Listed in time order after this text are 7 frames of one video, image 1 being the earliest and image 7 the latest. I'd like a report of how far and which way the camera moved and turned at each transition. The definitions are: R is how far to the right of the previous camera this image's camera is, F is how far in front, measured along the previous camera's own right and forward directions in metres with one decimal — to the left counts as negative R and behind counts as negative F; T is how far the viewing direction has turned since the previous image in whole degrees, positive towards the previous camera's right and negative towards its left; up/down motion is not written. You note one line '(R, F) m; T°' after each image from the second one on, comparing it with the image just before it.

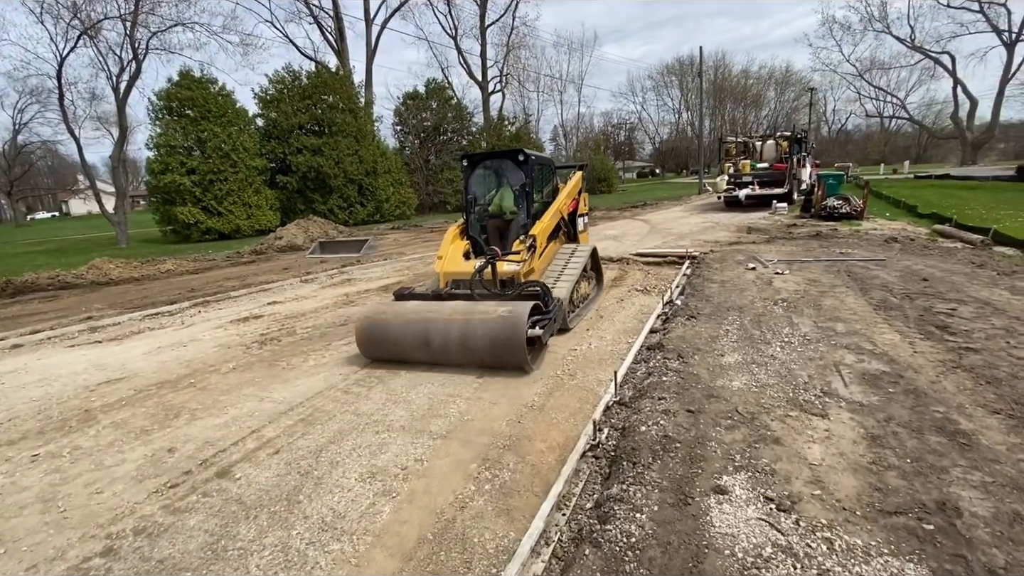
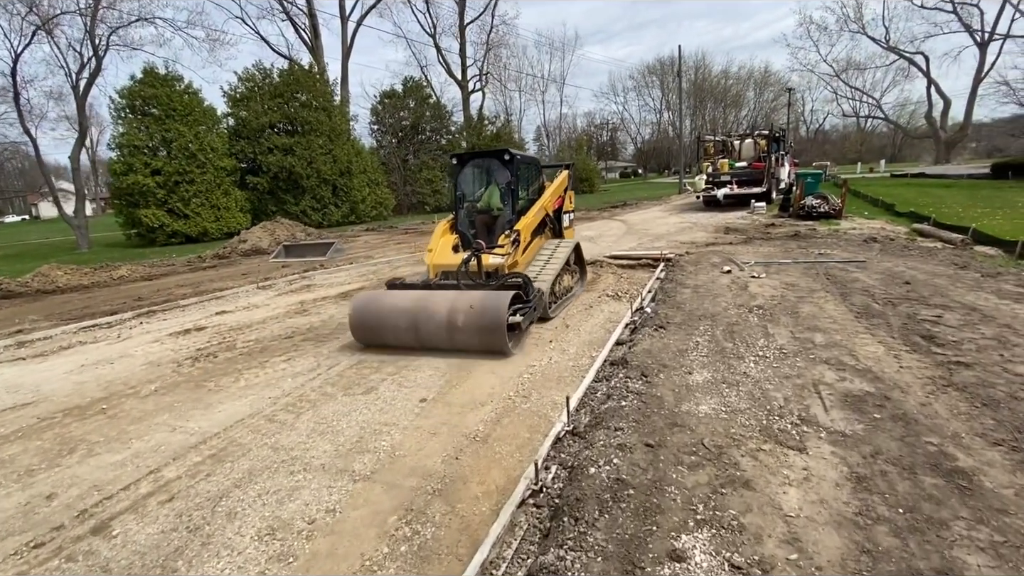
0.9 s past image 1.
(+0.4, +0.6) m; +2°
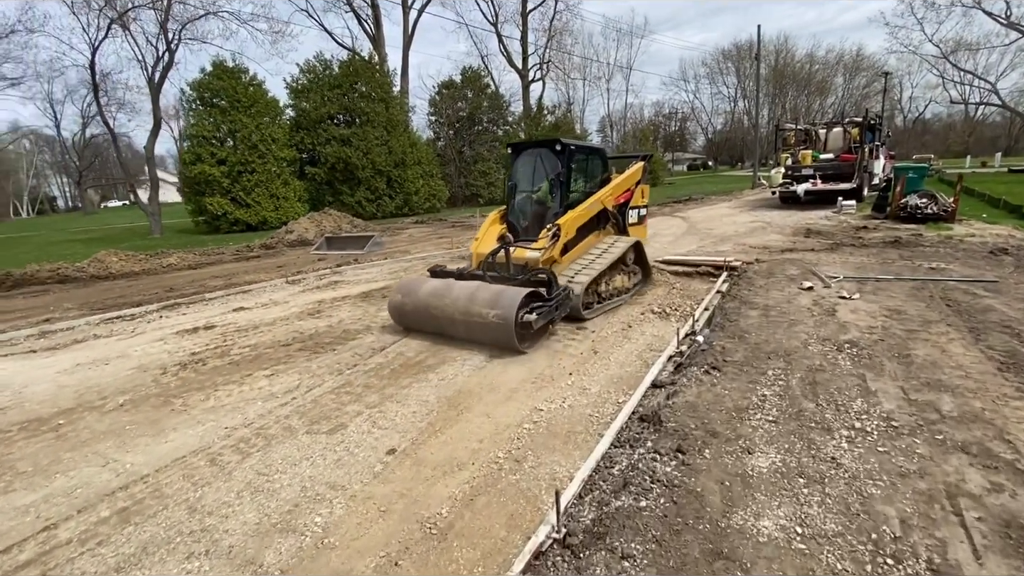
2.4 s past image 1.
(+0.5, +1.2) m; -7°
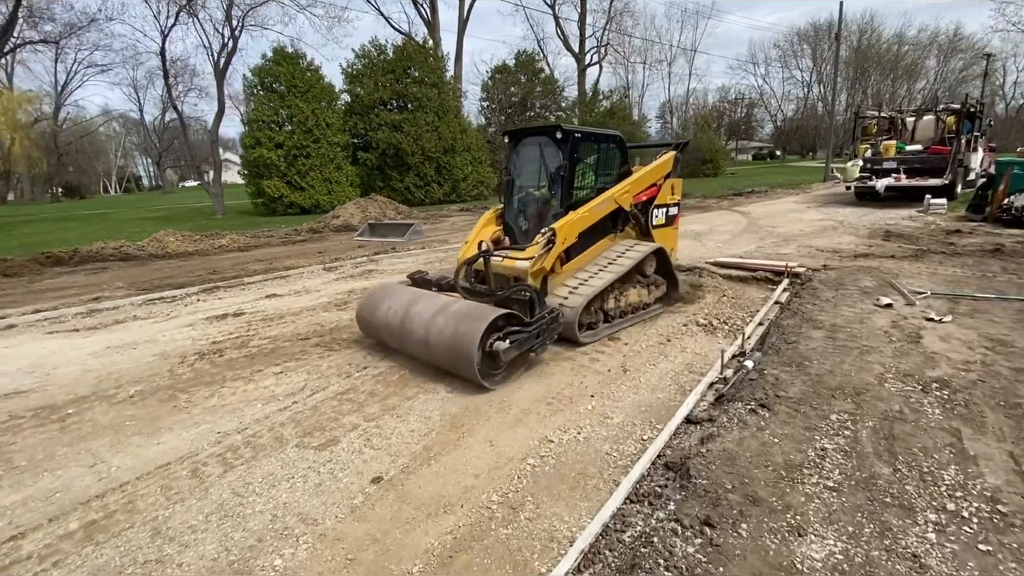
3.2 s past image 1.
(+0.3, +0.6) m; -6°
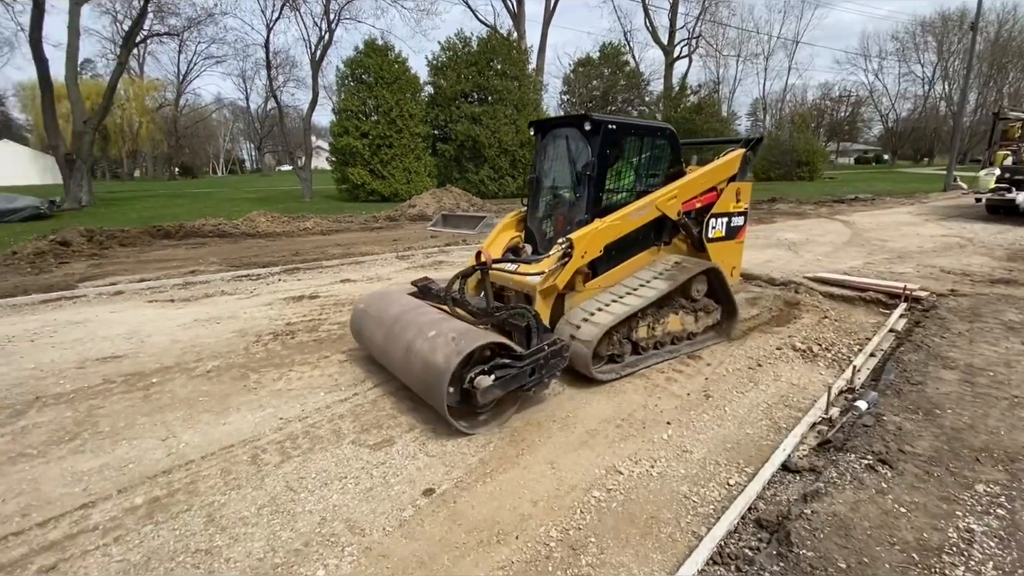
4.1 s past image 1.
(-0.1, +0.3) m; -8°
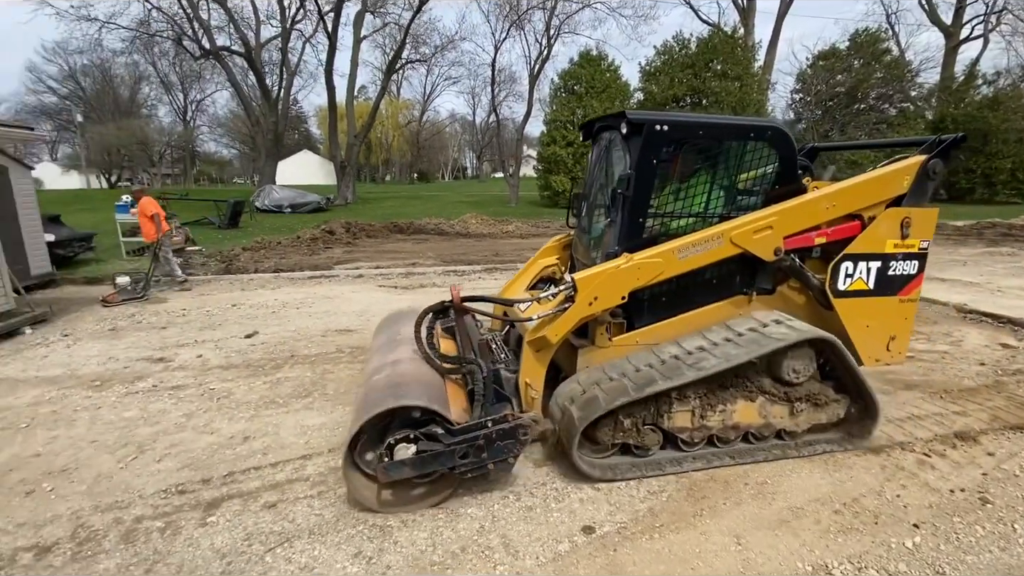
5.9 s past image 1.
(0.0, +0.2) m; -22°
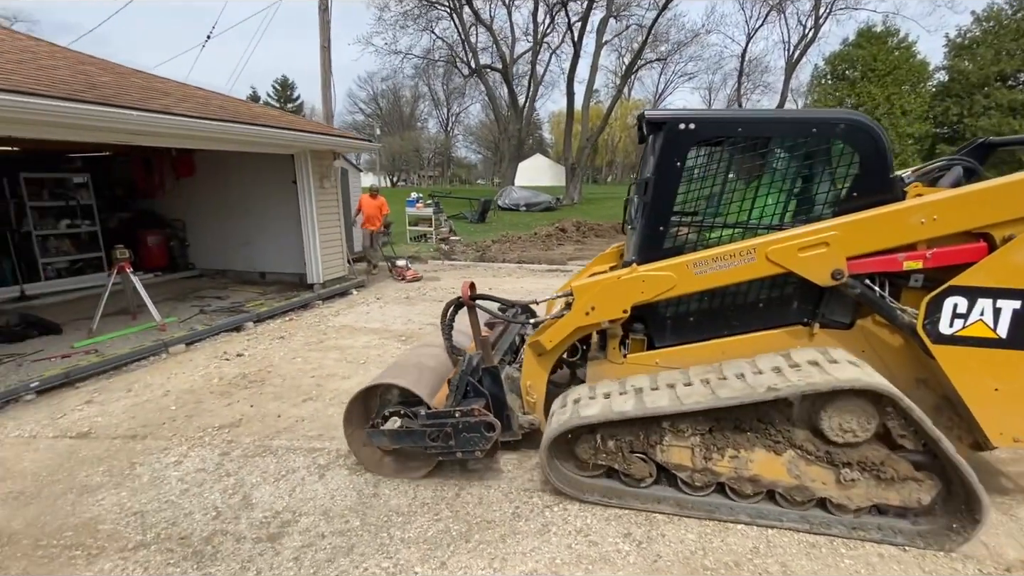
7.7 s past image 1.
(-0.5, -0.2) m; -25°
